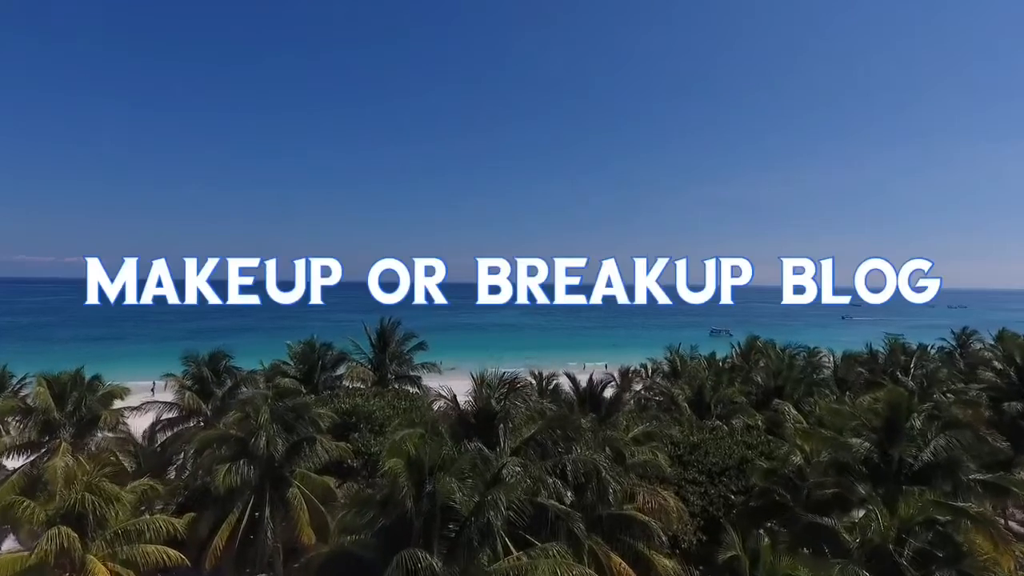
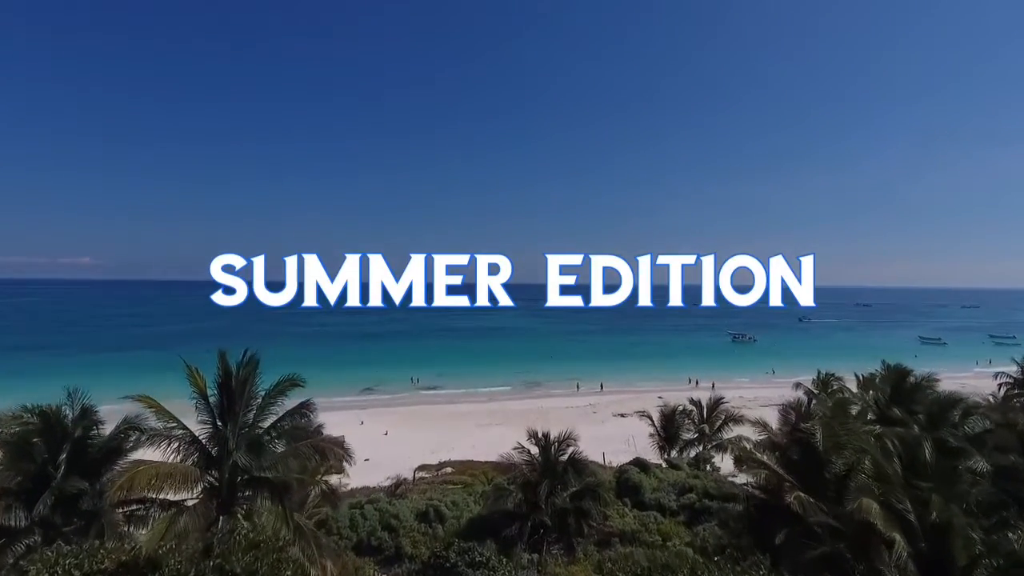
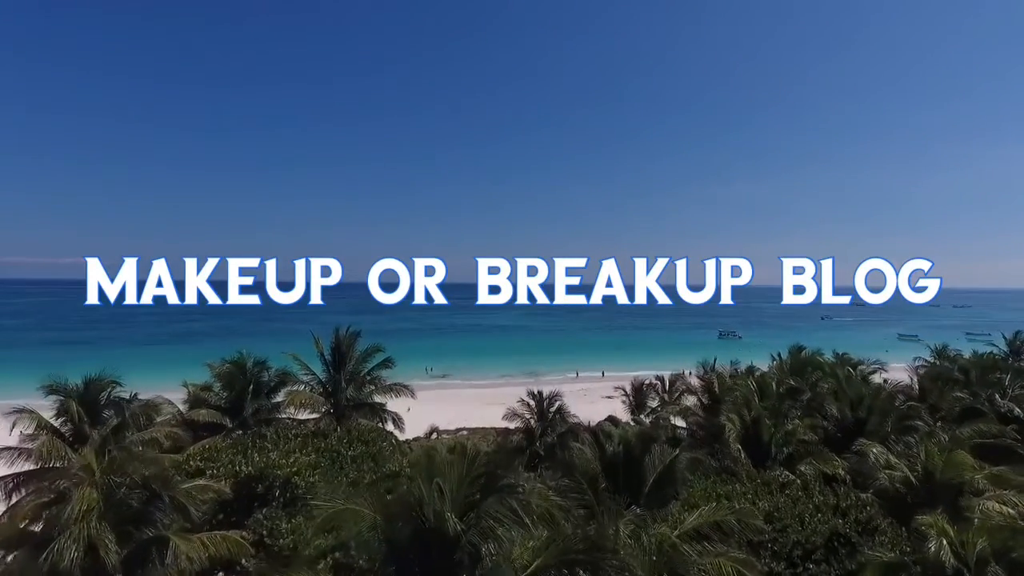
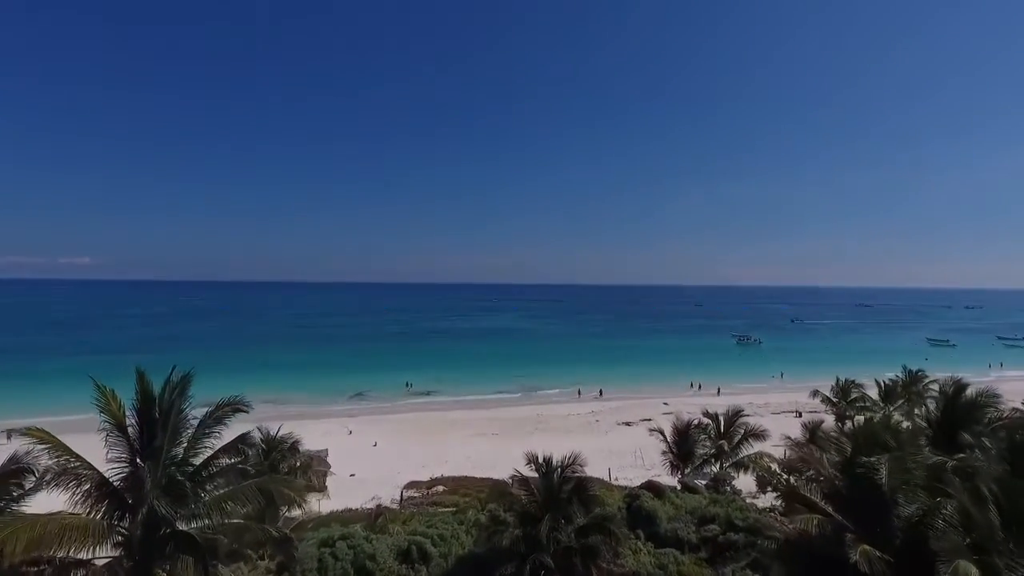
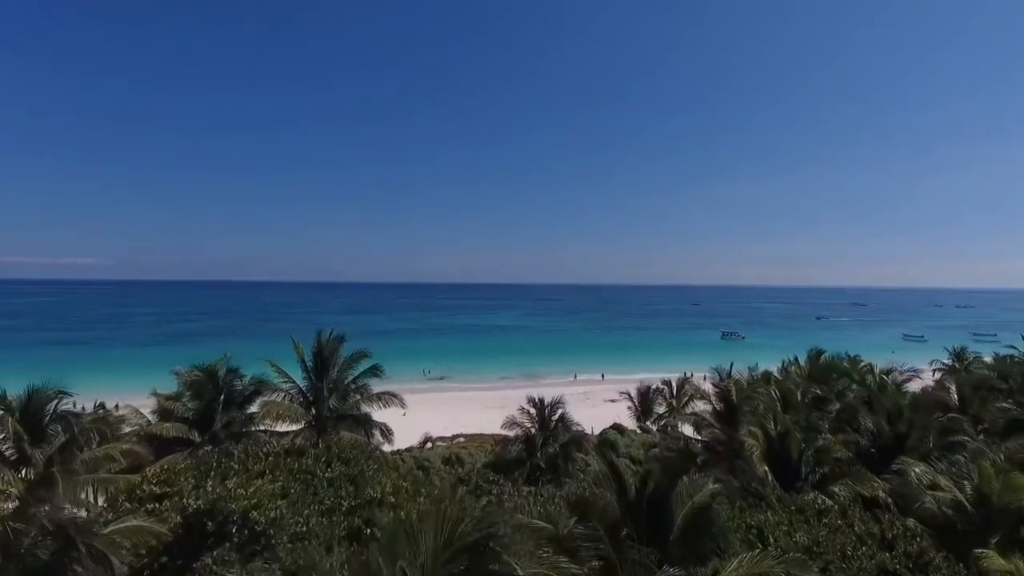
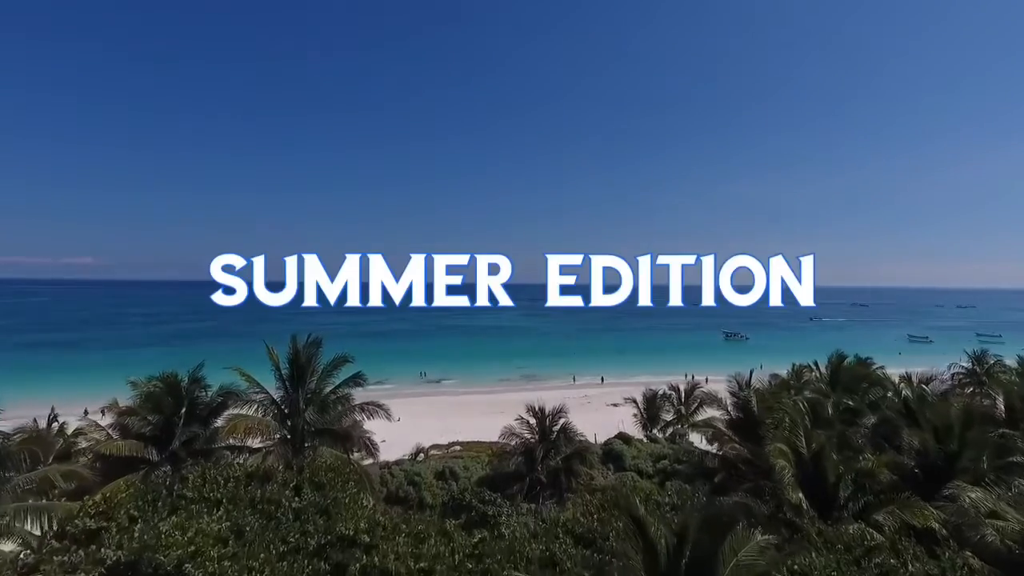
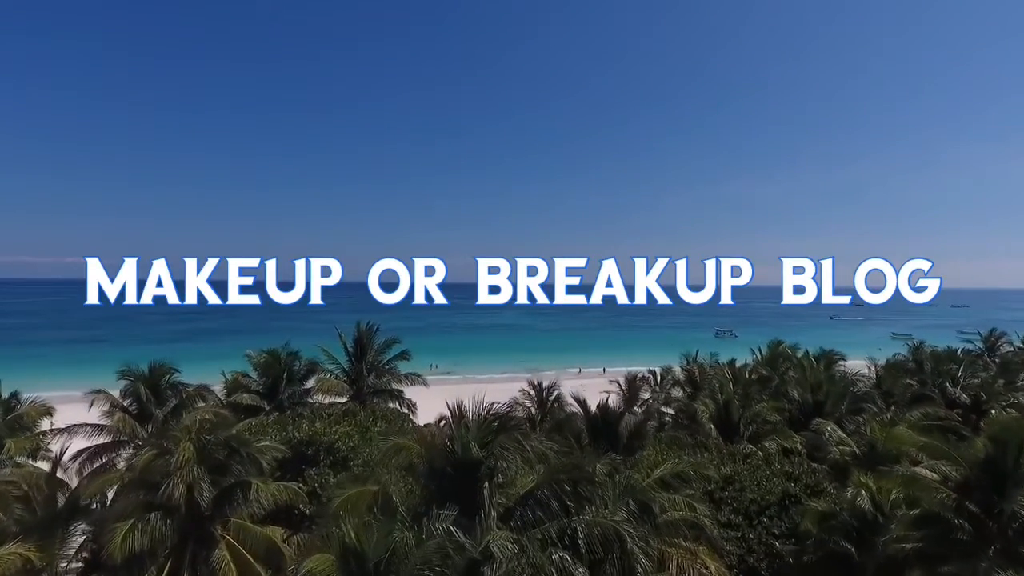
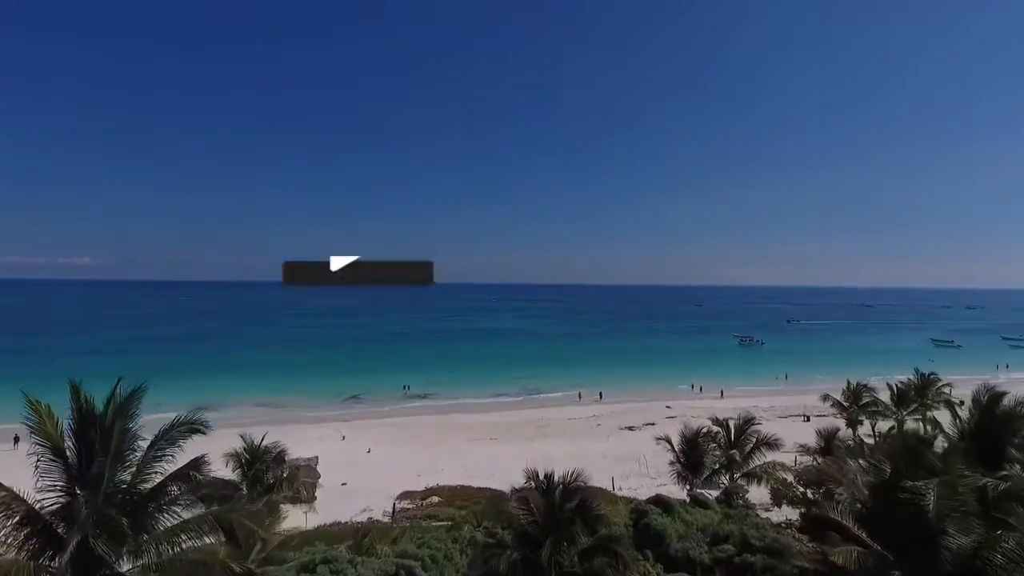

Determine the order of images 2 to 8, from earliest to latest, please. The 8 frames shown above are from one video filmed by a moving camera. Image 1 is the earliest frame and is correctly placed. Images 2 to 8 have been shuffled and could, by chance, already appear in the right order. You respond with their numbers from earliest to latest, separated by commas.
7, 3, 5, 6, 2, 4, 8
